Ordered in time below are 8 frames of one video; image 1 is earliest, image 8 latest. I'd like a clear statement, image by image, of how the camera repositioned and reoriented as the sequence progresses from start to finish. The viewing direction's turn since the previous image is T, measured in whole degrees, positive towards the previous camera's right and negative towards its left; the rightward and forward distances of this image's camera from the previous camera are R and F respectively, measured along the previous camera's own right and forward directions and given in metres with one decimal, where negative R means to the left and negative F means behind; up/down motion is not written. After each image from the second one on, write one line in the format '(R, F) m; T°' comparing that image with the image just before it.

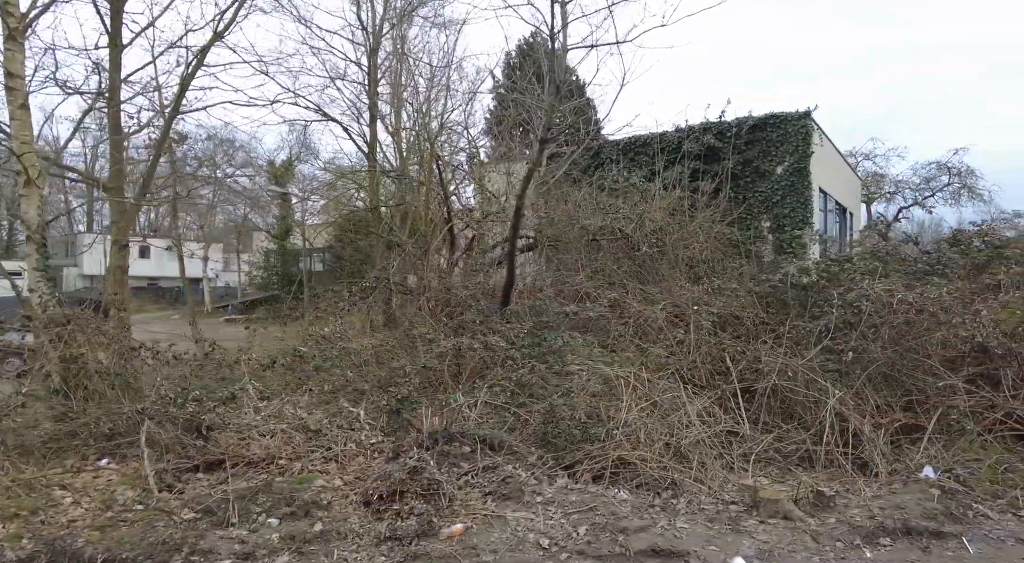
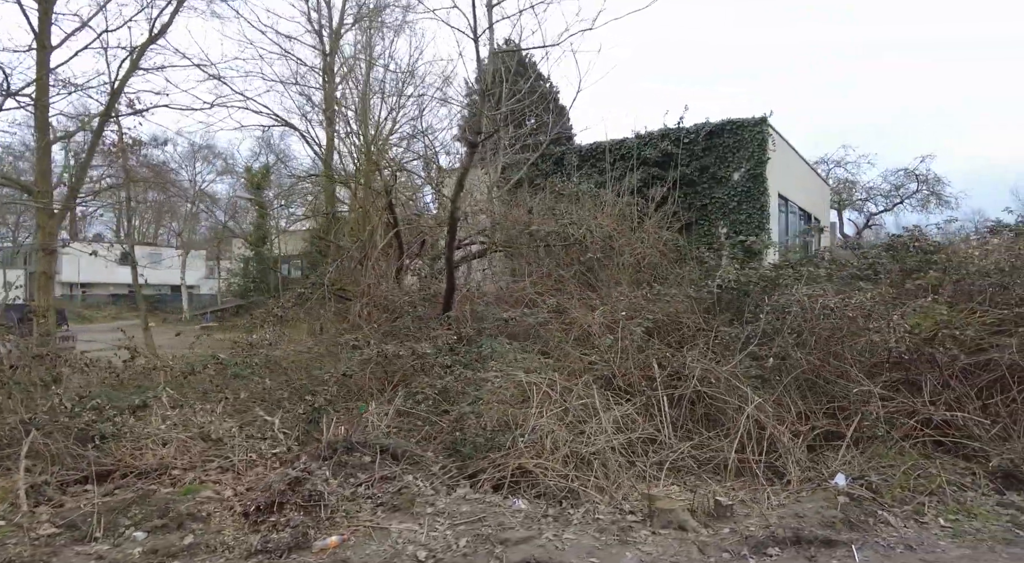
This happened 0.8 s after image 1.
(+0.6, +0.1) m; +1°
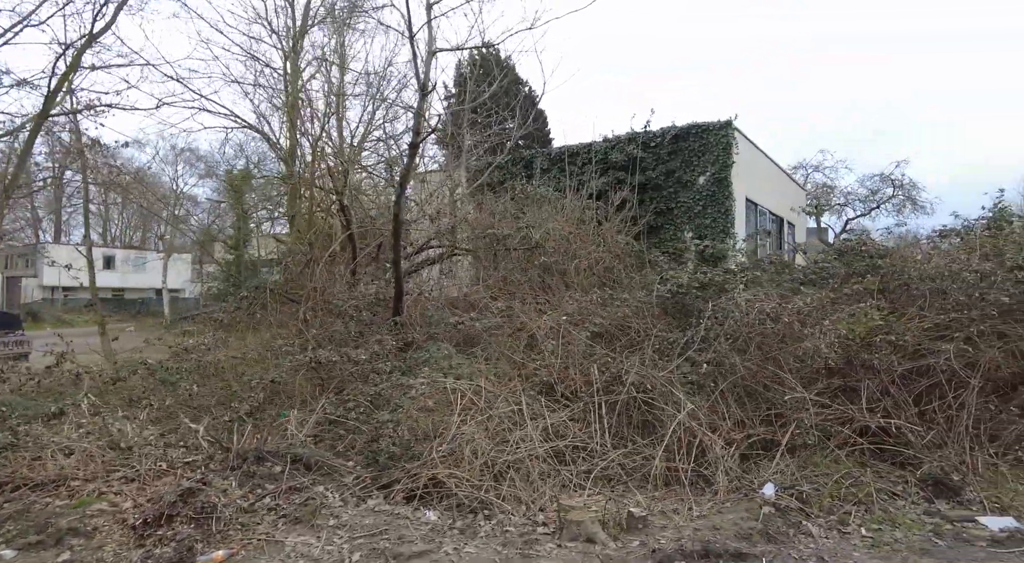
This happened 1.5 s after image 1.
(+0.5, +0.1) m; +1°
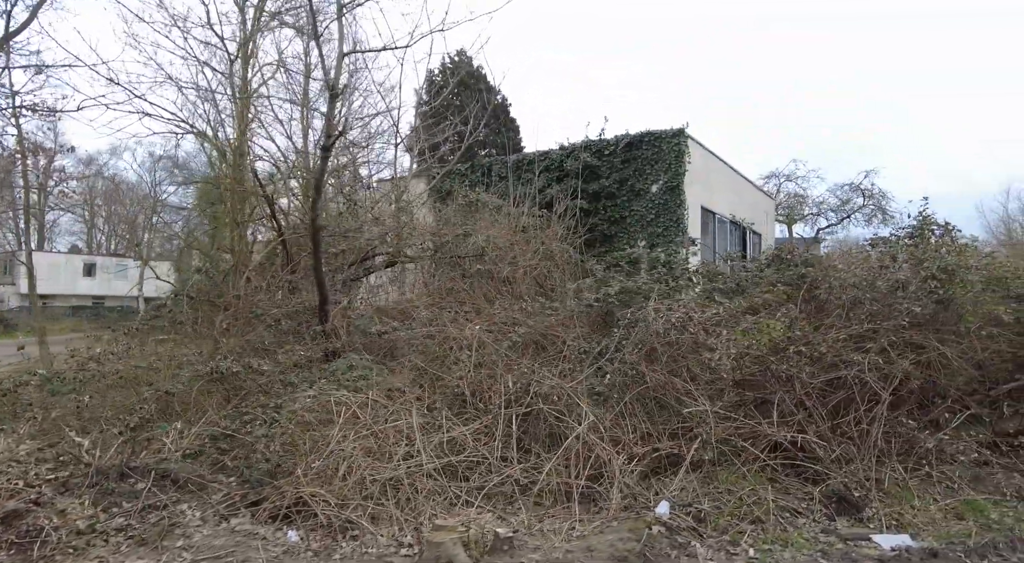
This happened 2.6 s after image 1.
(+0.8, +0.2) m; +1°
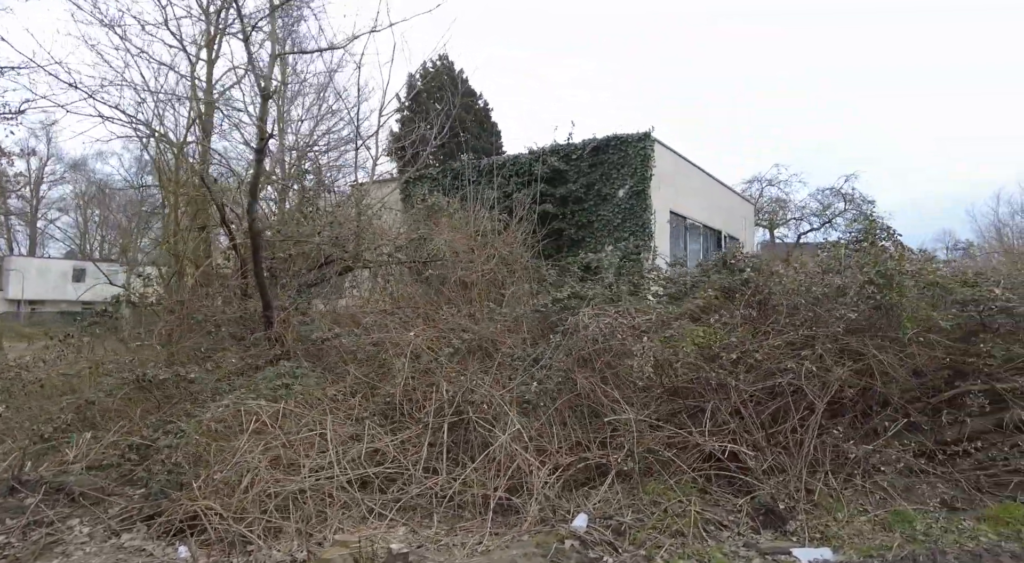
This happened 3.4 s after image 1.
(+0.6, +0.1) m; 0°
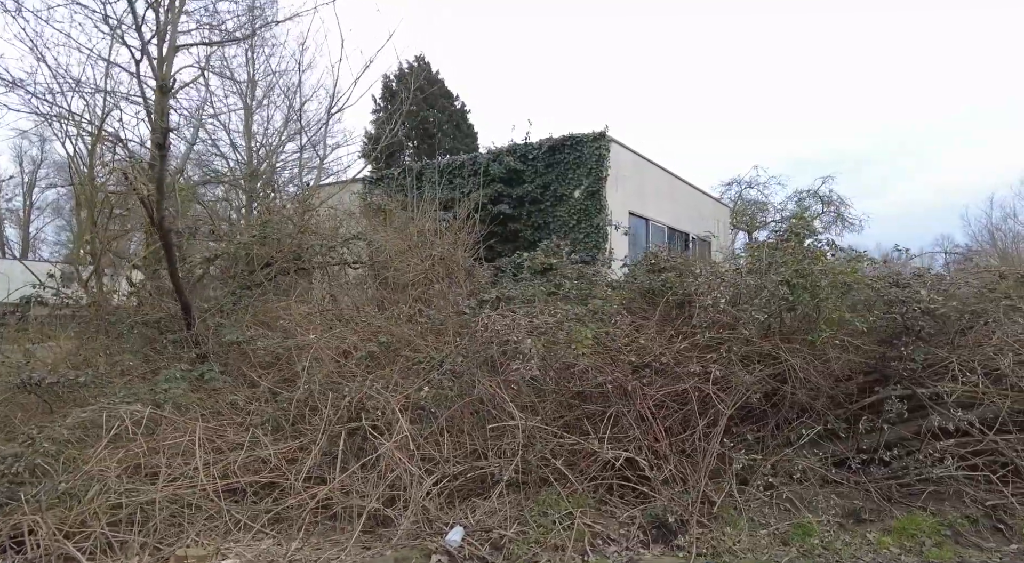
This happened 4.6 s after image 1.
(+0.8, +0.2) m; 0°
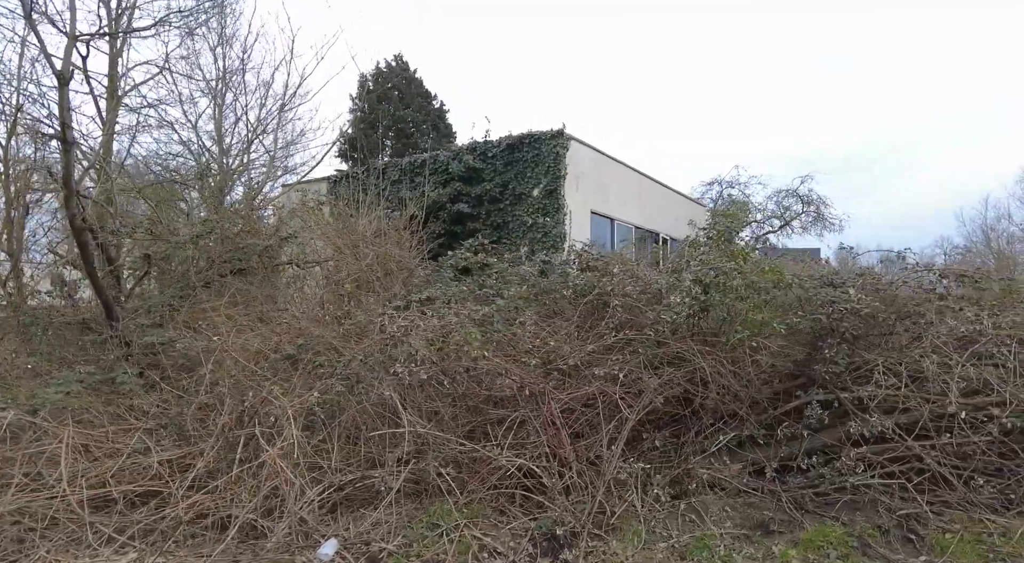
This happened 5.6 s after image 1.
(+0.7, +0.2) m; 0°
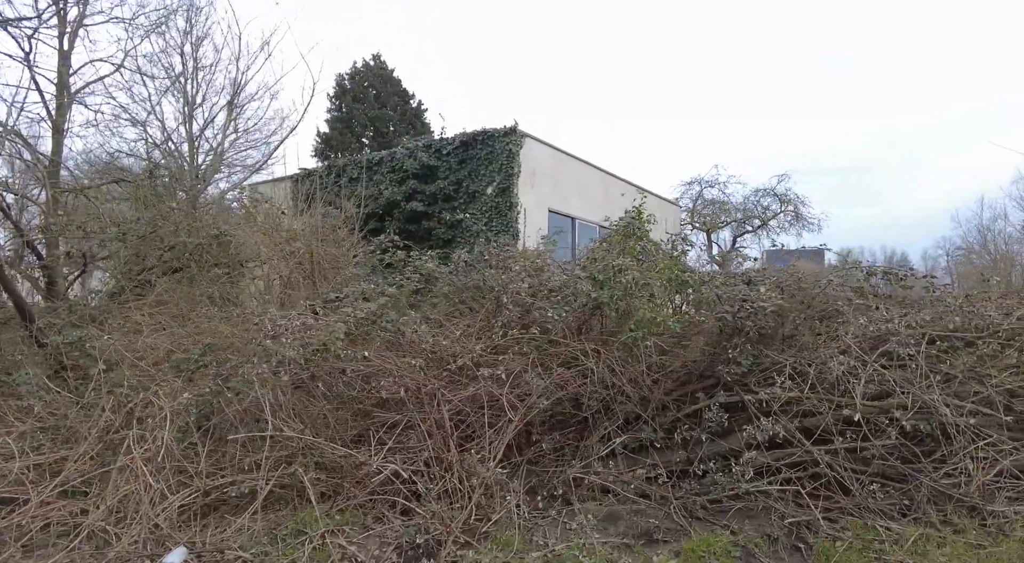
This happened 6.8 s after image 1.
(+0.8, +0.2) m; 0°
